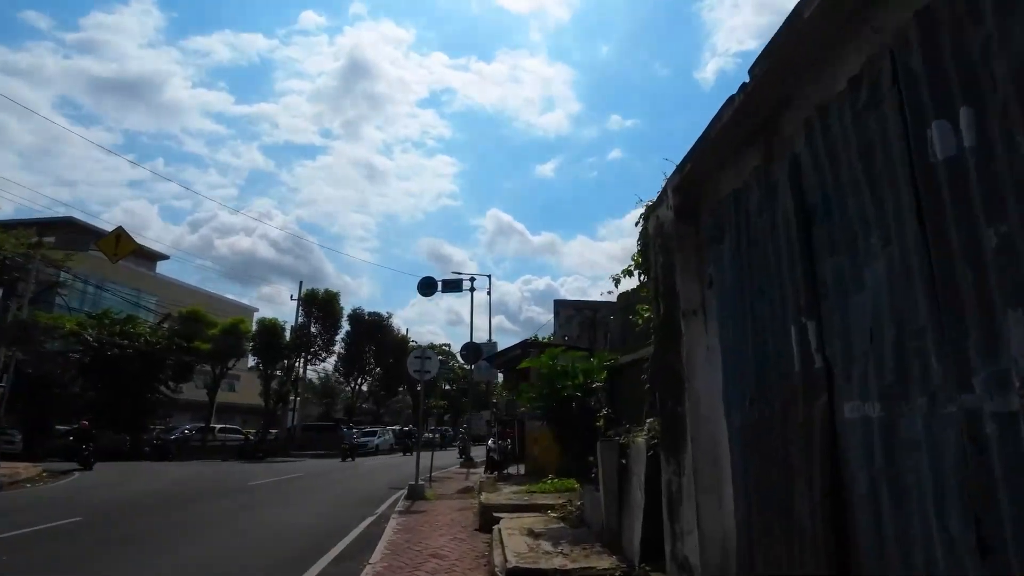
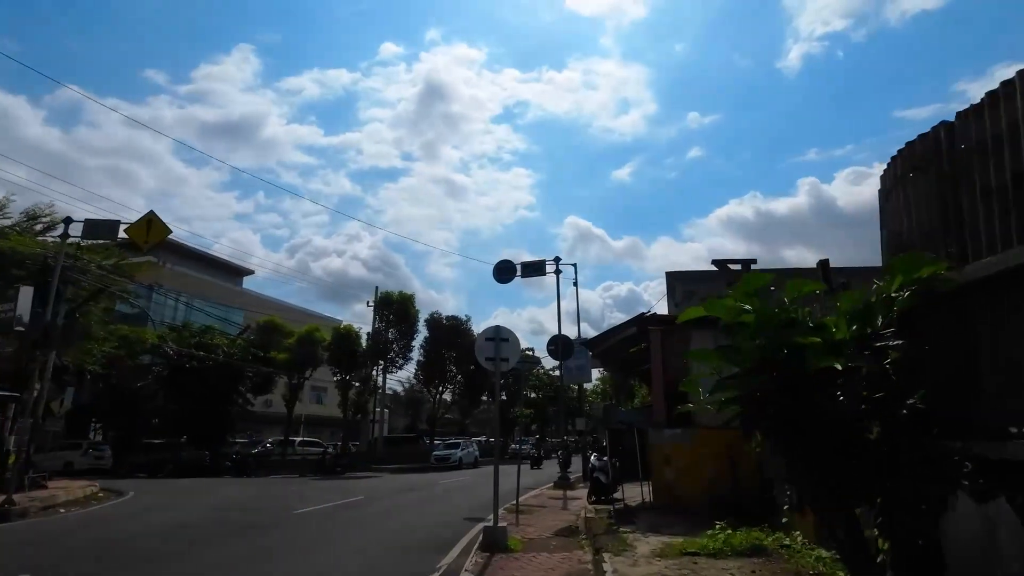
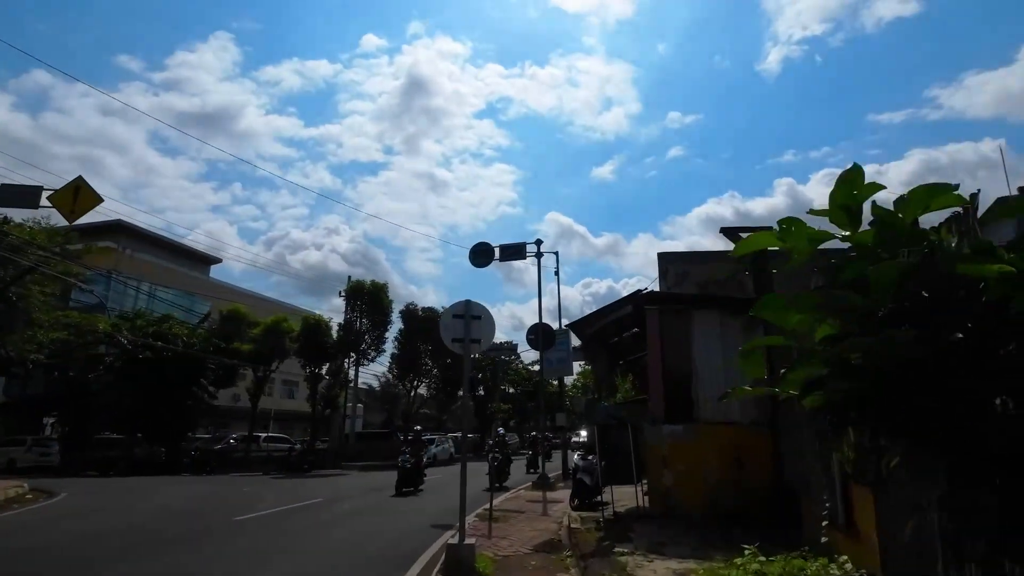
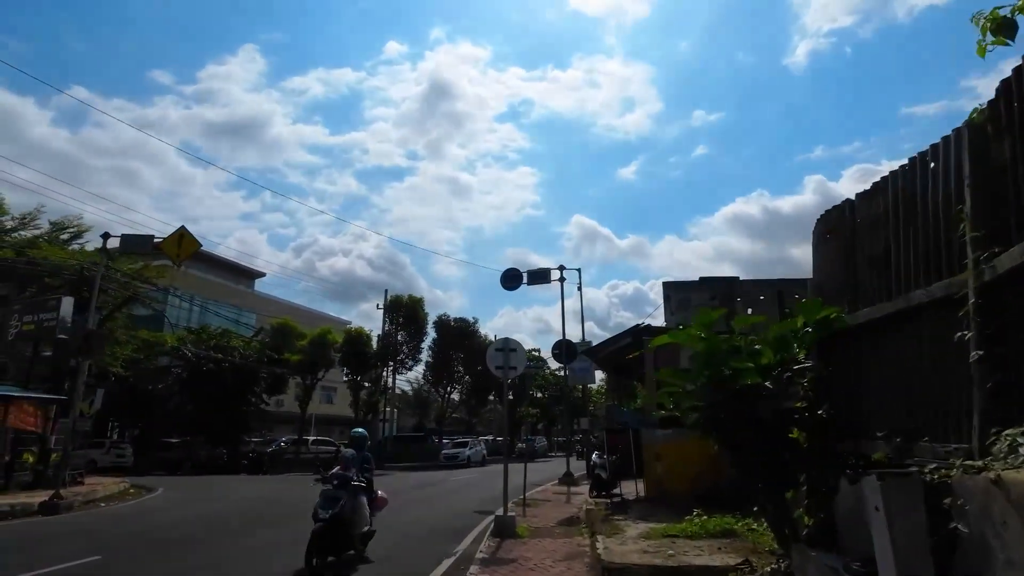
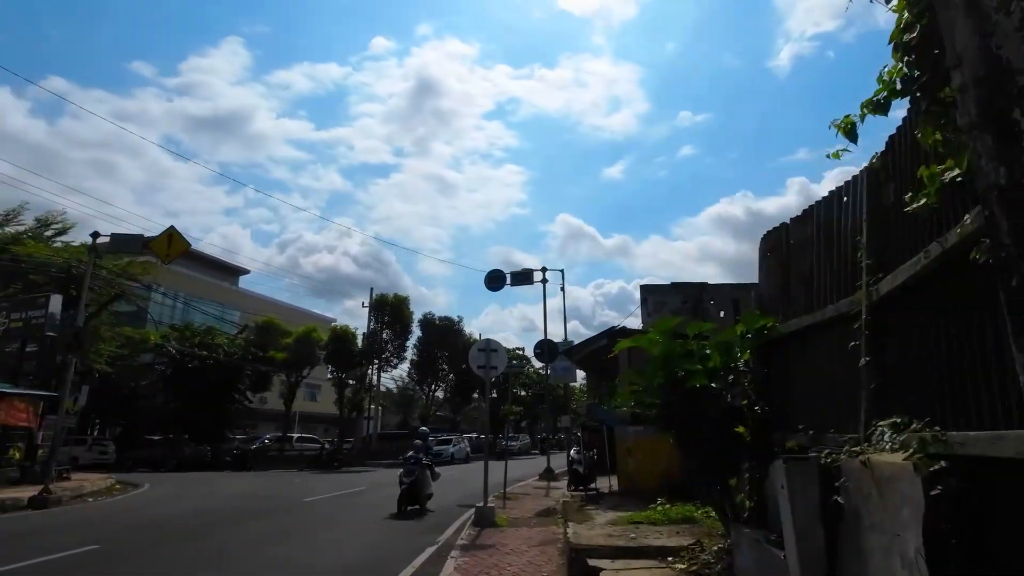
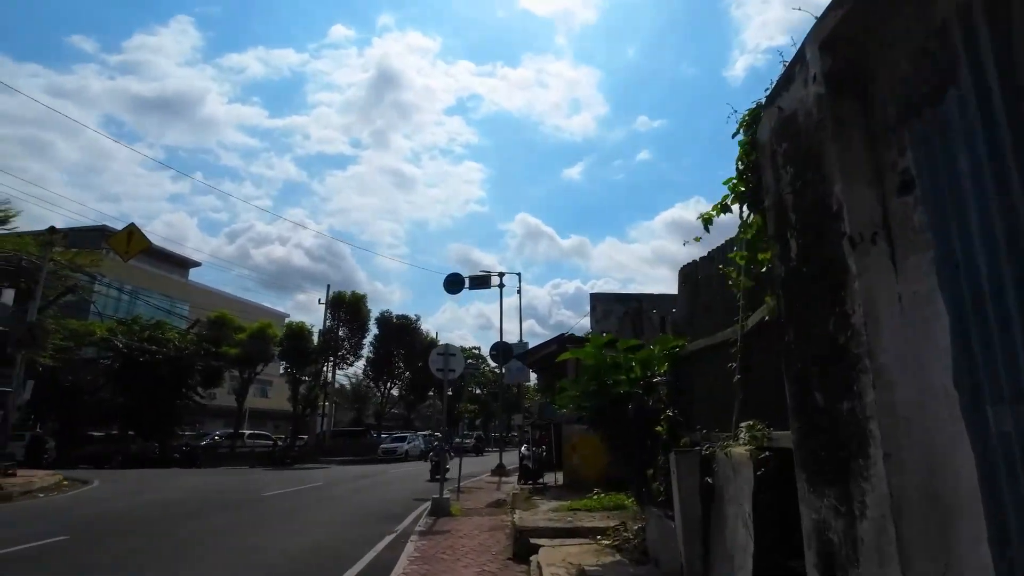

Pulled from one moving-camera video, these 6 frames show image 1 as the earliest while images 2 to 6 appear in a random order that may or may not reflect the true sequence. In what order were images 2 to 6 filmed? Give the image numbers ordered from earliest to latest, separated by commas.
6, 5, 4, 2, 3
